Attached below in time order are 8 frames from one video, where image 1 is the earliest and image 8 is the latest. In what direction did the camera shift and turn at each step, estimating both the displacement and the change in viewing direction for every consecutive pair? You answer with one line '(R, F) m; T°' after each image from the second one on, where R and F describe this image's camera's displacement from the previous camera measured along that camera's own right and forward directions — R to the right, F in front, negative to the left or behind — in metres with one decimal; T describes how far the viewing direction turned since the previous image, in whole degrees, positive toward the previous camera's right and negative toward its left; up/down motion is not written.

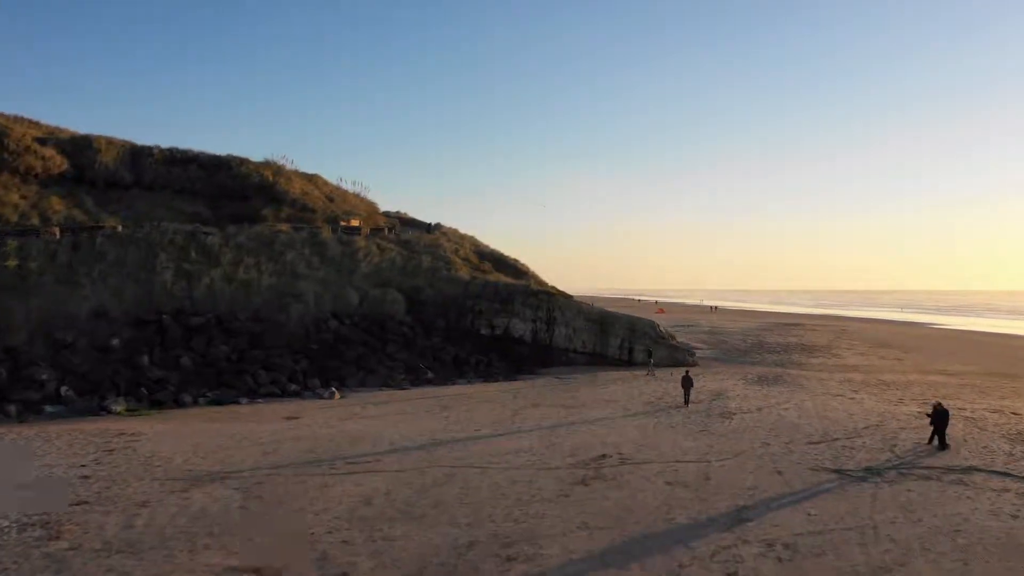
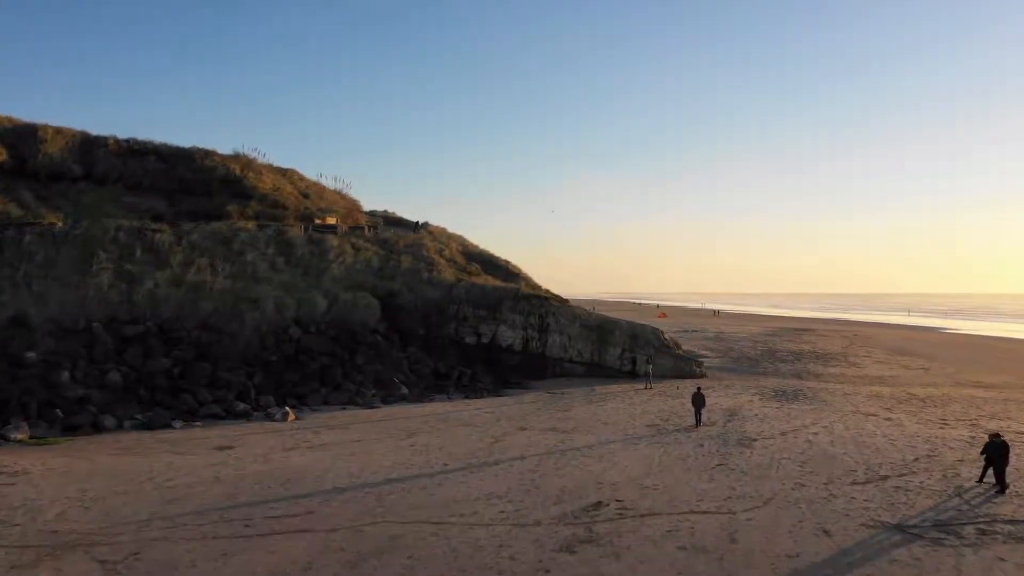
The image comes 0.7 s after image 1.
(+0.4, +3.0) m; 0°
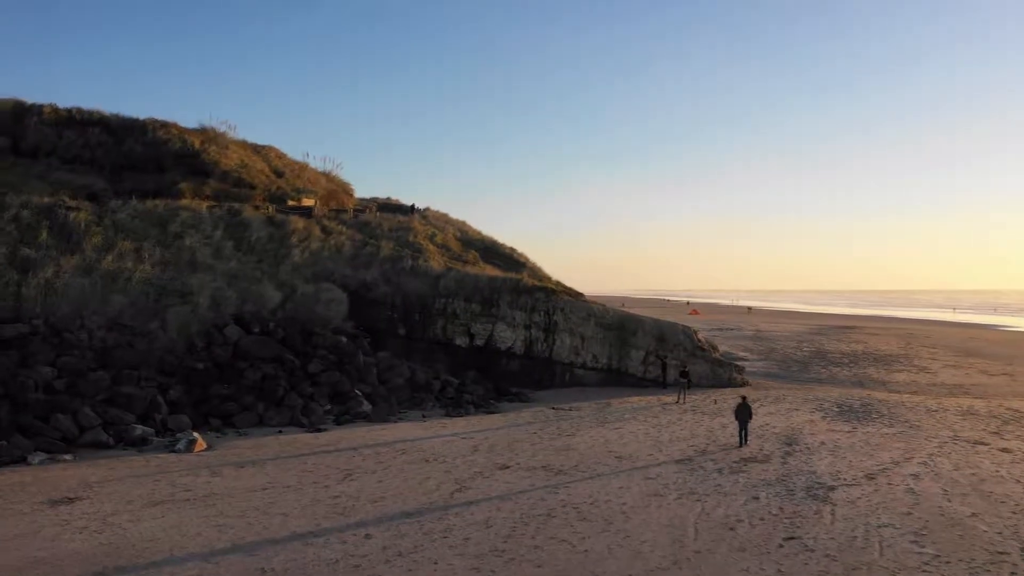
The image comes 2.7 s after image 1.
(+0.8, +4.9) m; -2°
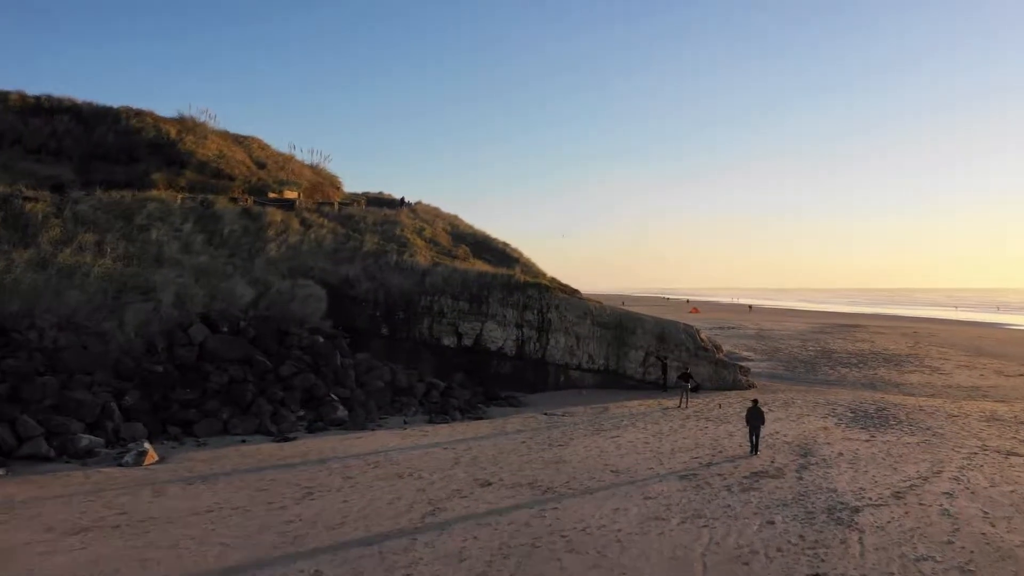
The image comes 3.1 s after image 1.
(+0.2, +1.4) m; 0°
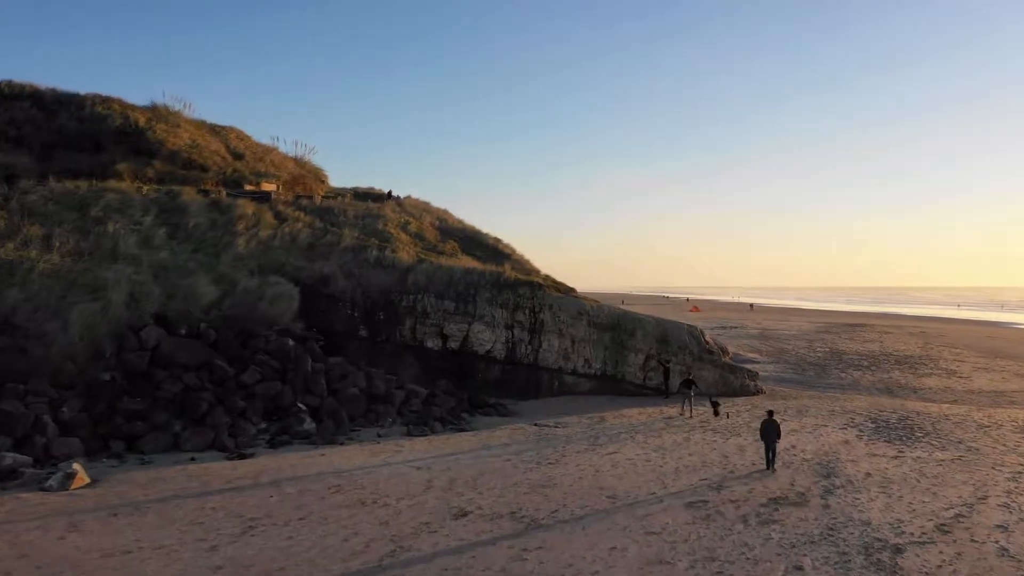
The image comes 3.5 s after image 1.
(+0.2, +1.6) m; 0°
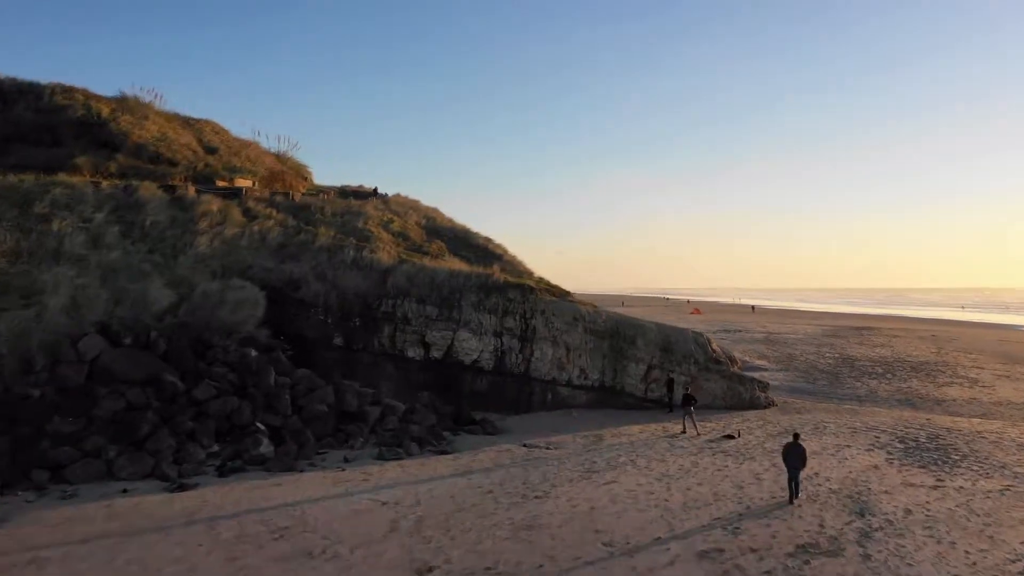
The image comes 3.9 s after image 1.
(+0.2, +1.7) m; 0°
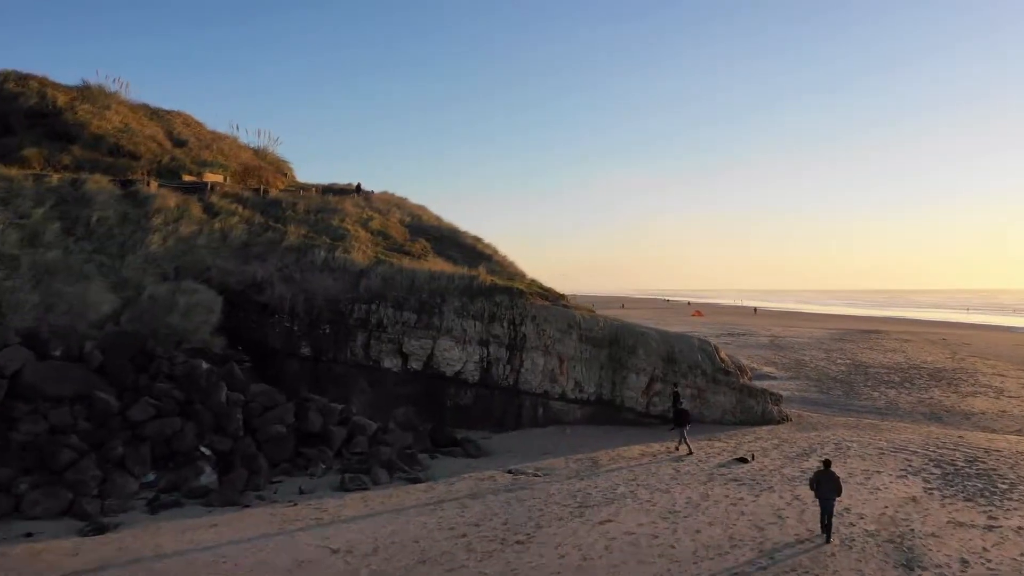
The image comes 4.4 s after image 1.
(+0.3, +1.7) m; 0°
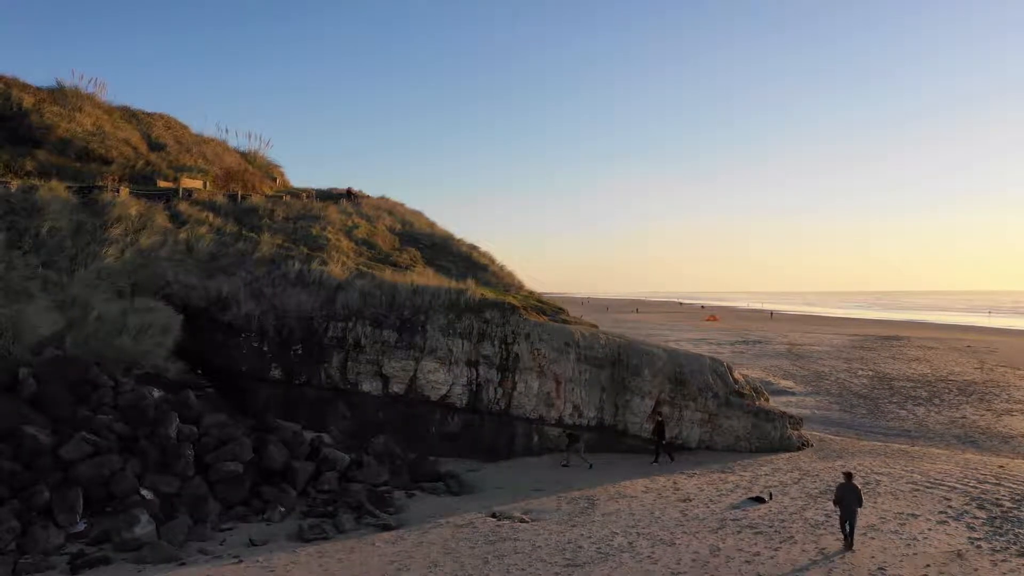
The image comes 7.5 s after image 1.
(+0.4, +1.5) m; -1°
